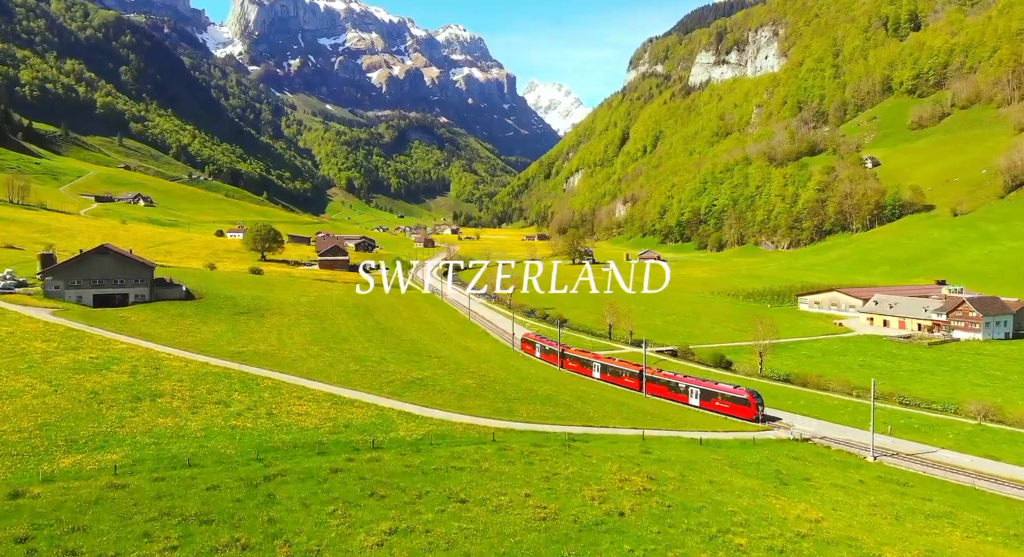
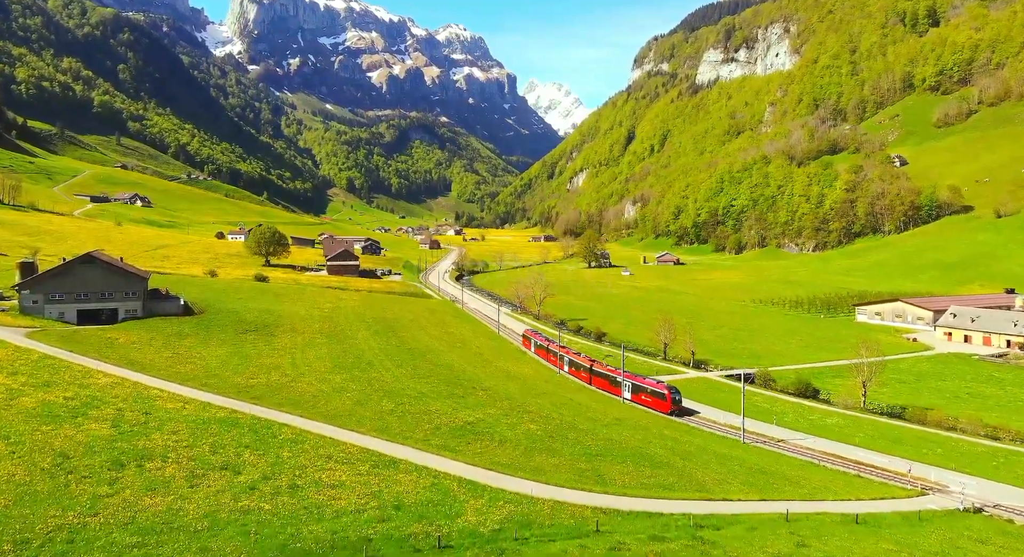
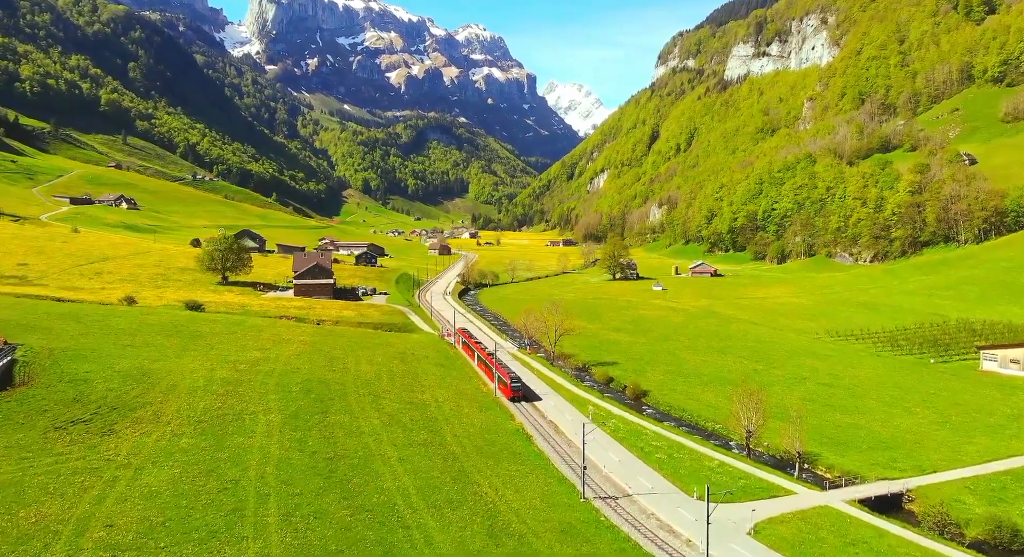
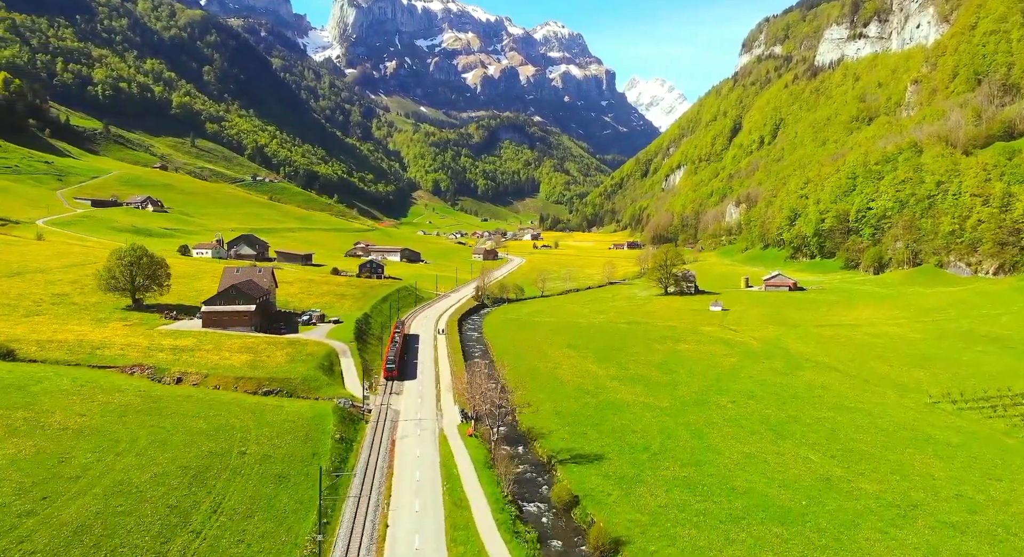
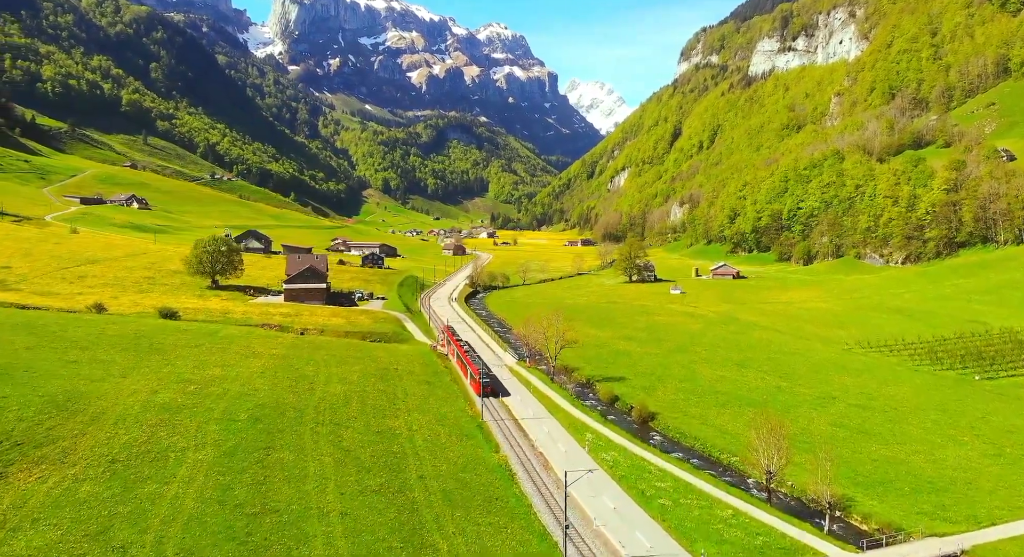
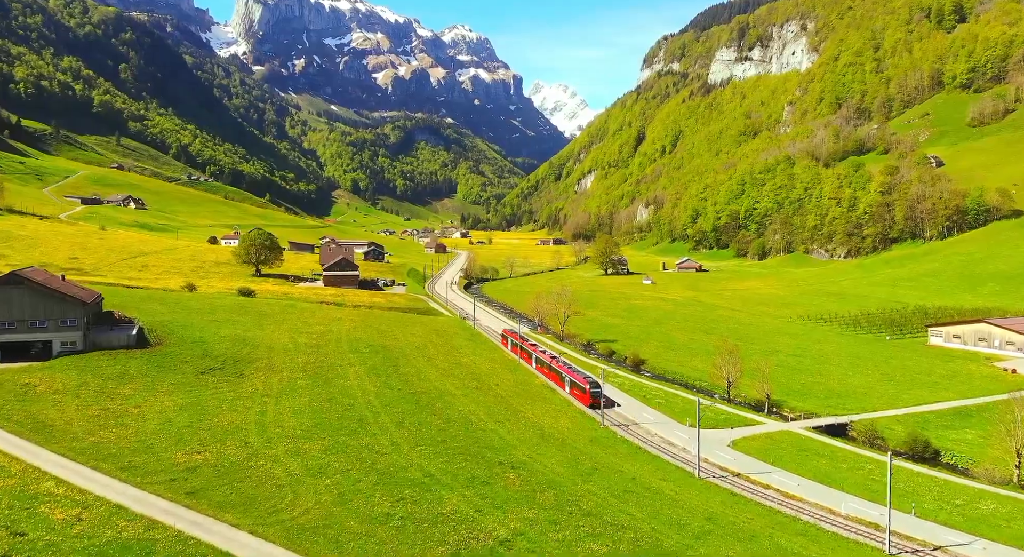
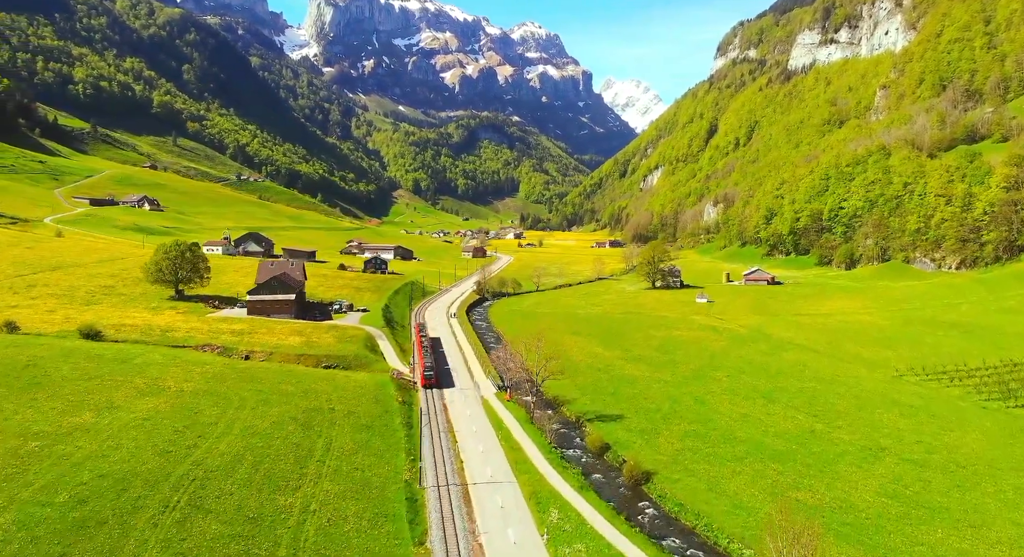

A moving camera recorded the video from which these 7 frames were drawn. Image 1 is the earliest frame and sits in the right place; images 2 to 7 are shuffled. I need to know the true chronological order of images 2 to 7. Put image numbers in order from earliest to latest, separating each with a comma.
2, 6, 3, 5, 7, 4
